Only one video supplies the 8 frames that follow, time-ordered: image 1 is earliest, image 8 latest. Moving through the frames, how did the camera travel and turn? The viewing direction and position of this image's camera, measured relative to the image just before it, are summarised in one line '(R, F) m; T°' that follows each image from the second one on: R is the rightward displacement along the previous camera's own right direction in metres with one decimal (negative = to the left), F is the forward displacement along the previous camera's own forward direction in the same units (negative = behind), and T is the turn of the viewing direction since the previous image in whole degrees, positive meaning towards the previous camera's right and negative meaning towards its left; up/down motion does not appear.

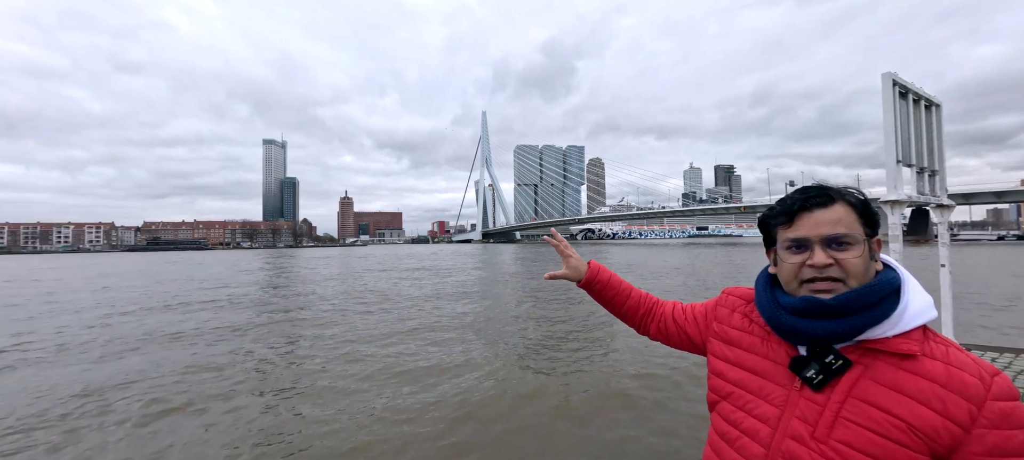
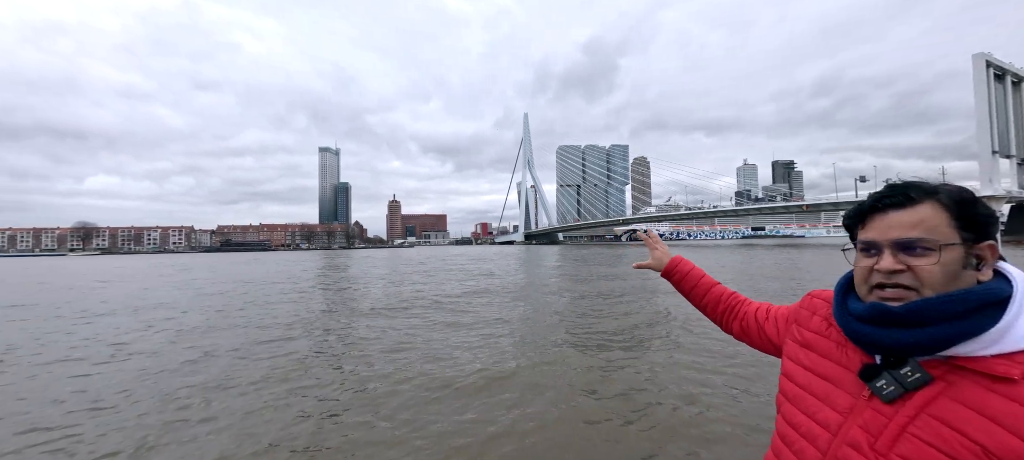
(+0.1, 0.0) m; -6°
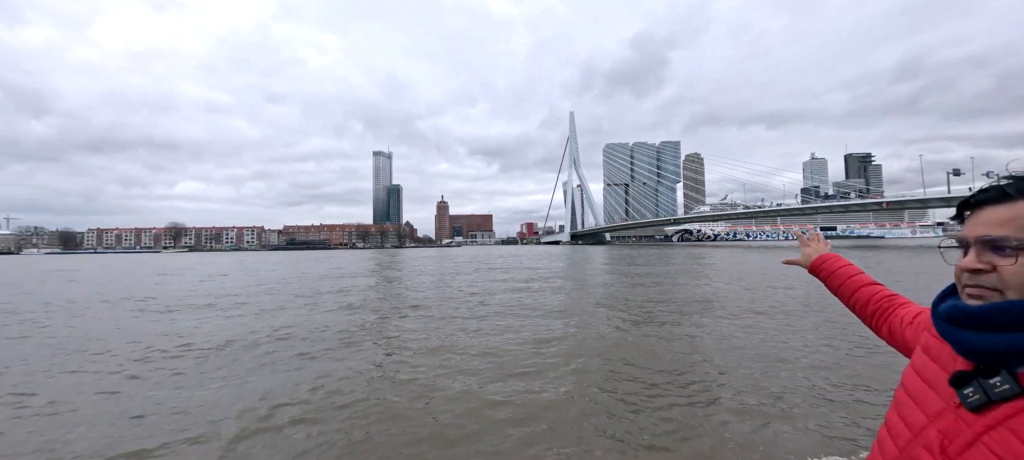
(0.0, 0.0) m; -7°
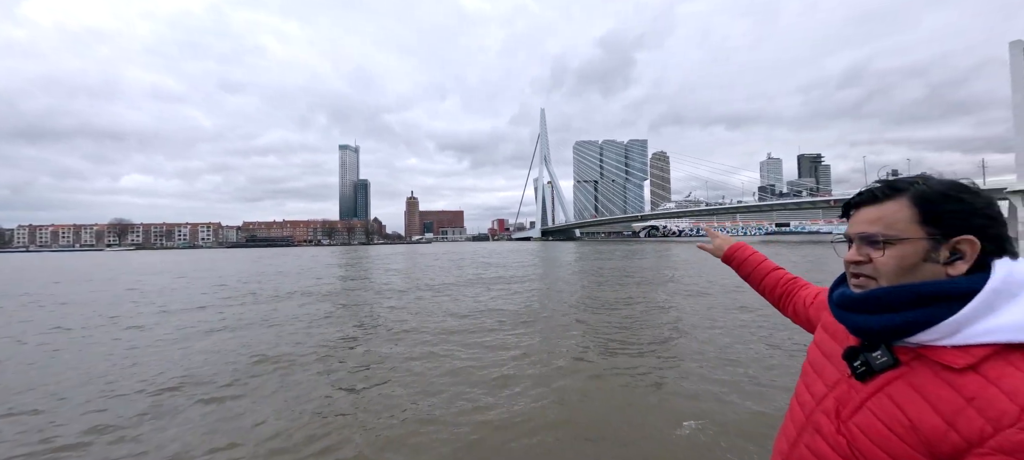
(+0.1, -0.1) m; +4°
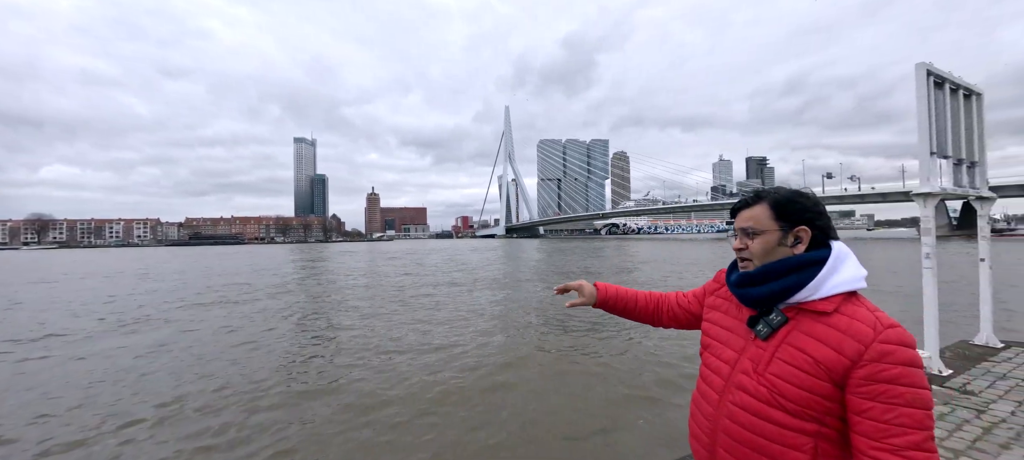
(-1.0, 0.0) m; +5°
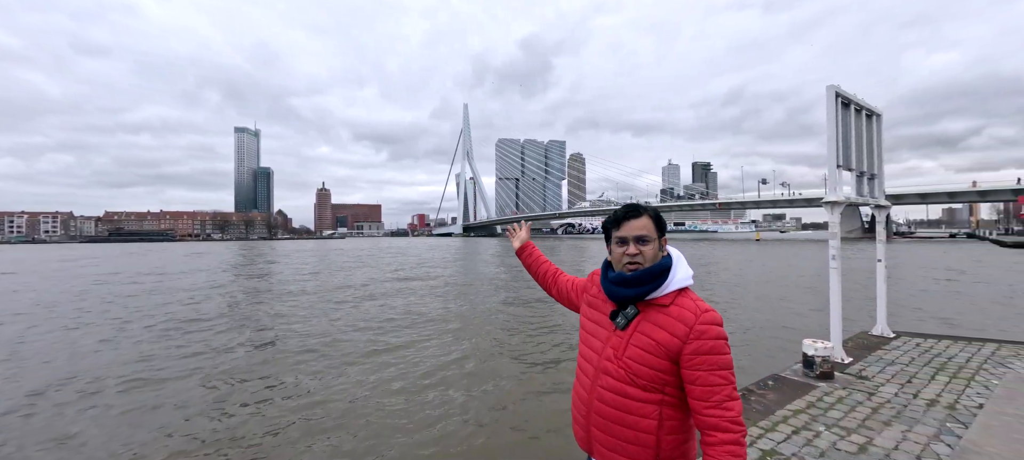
(-0.9, -0.4) m; +6°
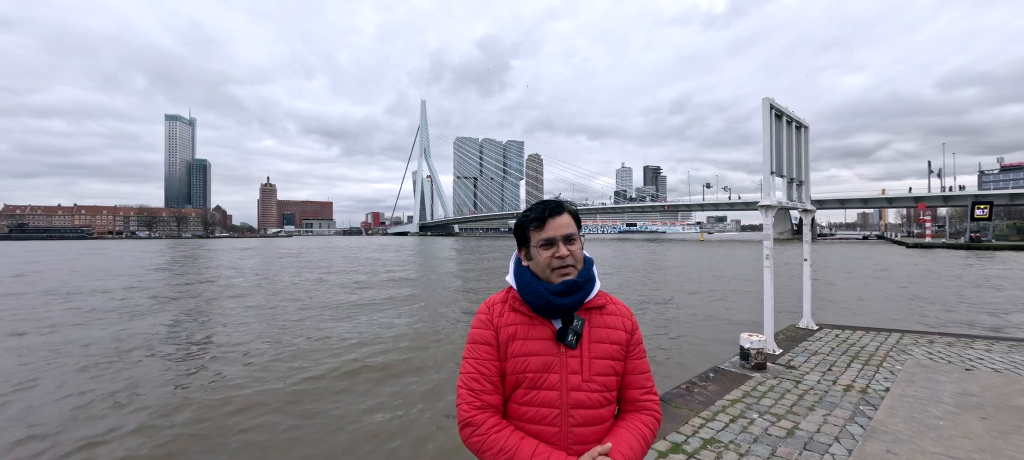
(-0.3, -0.1) m; +6°
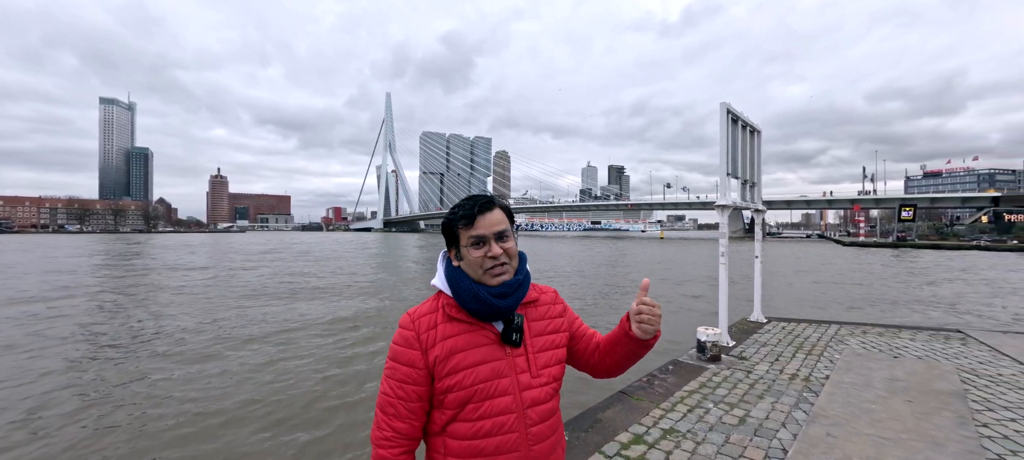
(-0.1, +0.2) m; +5°
